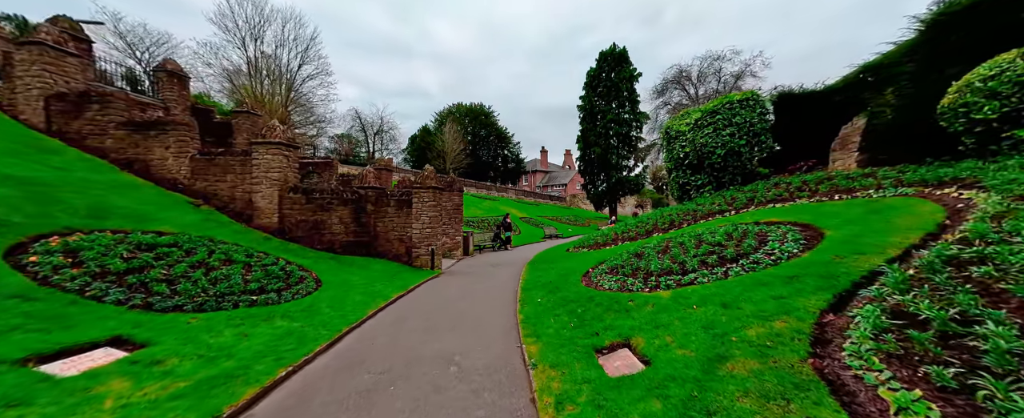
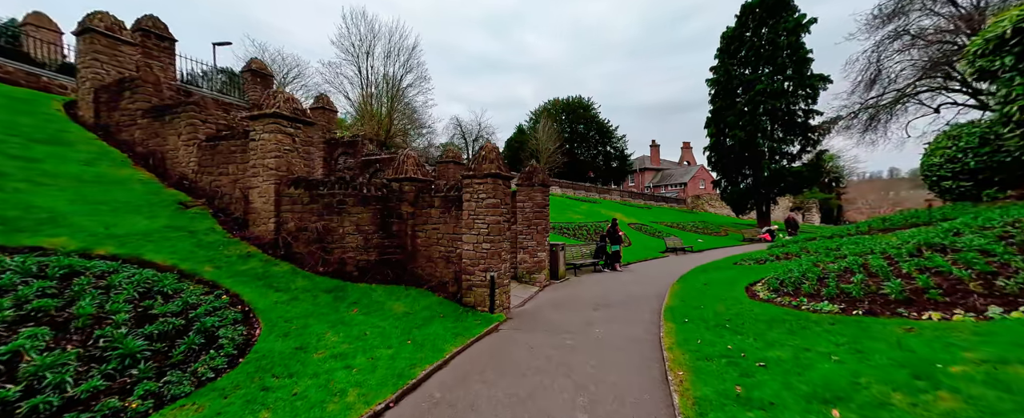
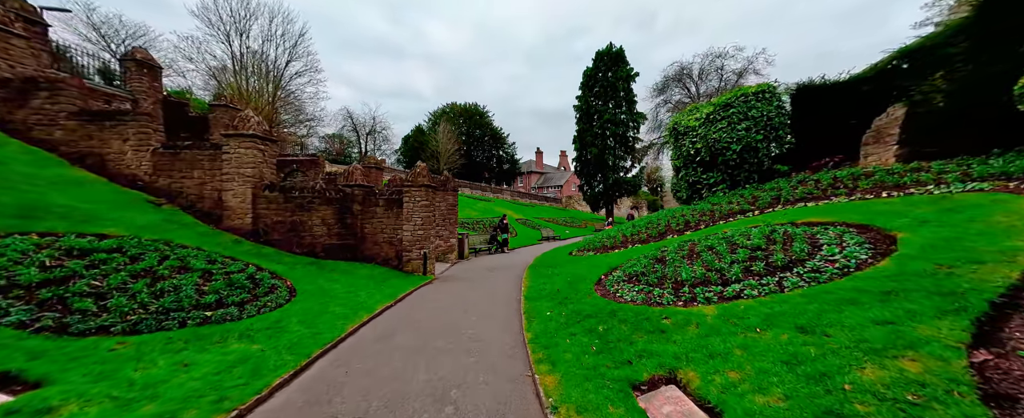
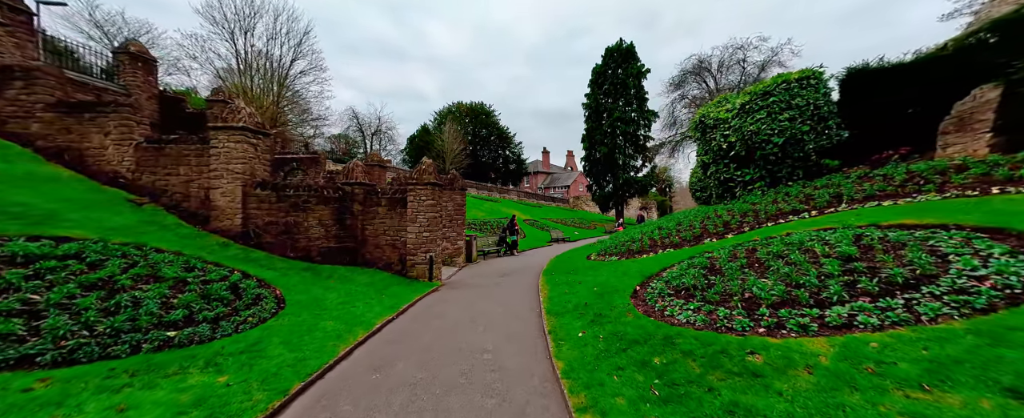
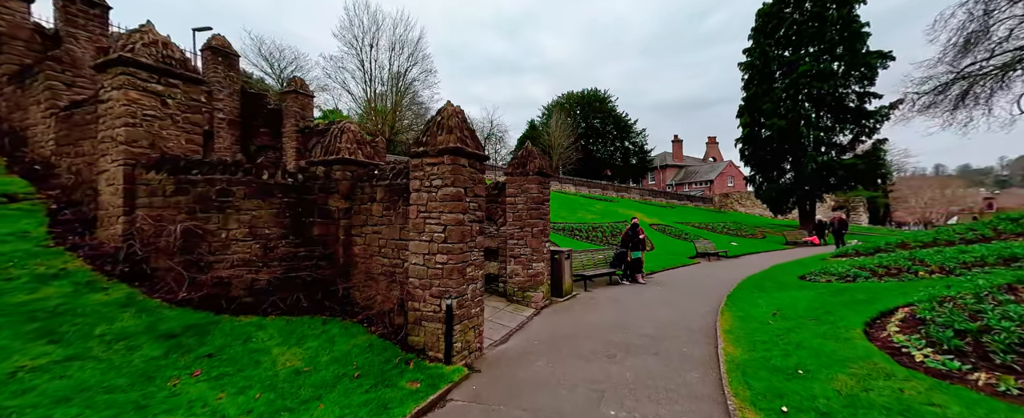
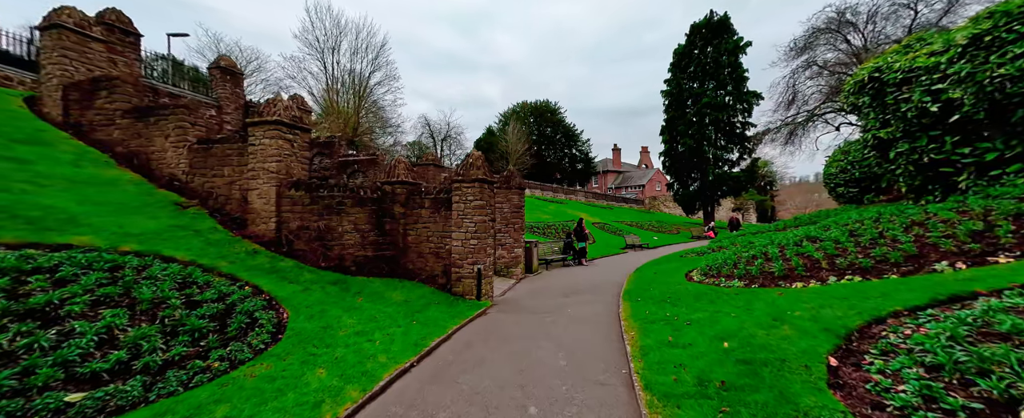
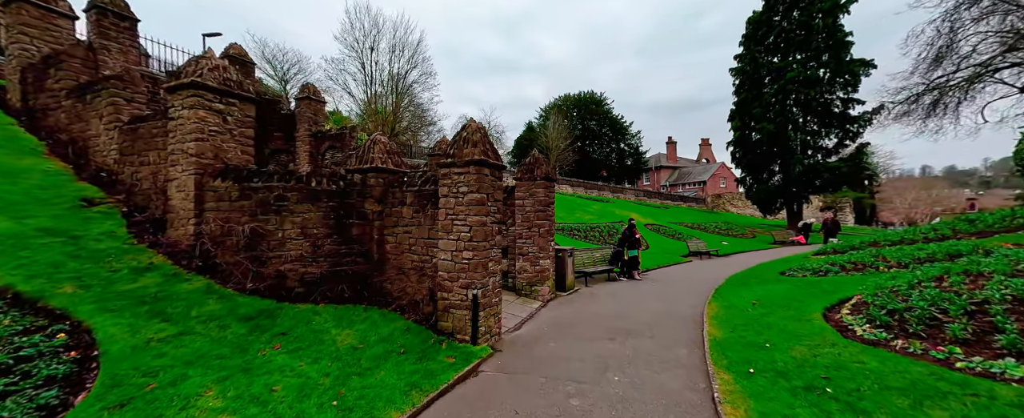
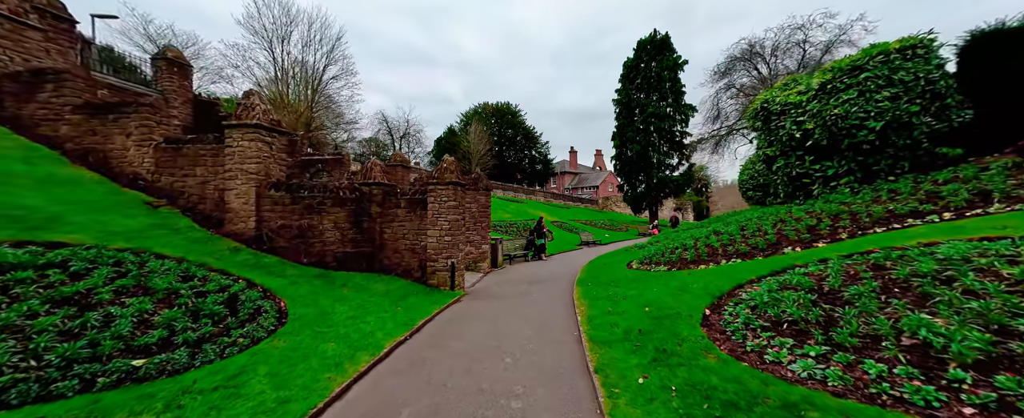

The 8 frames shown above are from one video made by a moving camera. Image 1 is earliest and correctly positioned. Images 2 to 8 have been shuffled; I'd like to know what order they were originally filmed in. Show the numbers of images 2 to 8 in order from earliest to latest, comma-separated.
3, 4, 8, 6, 2, 7, 5
